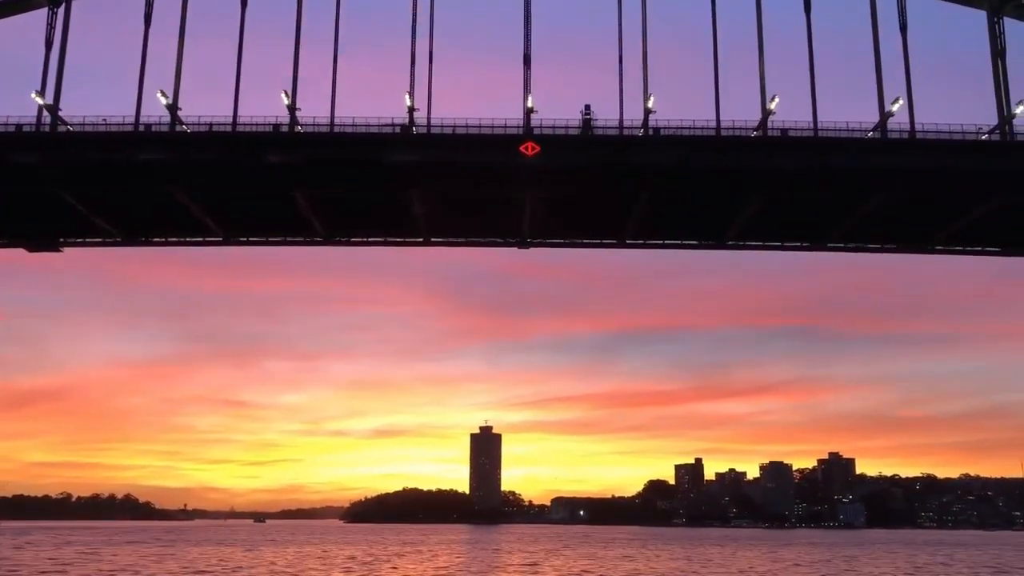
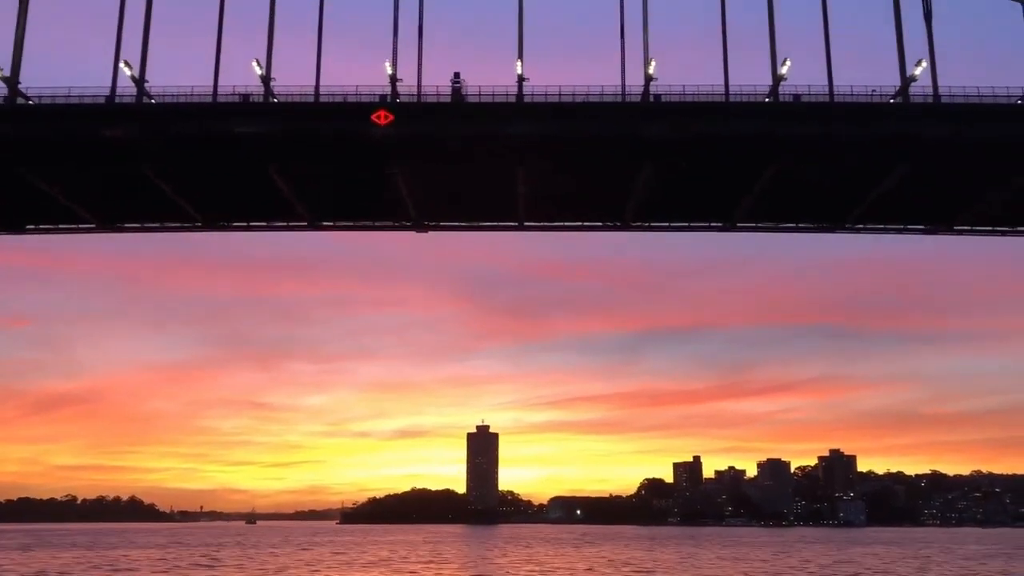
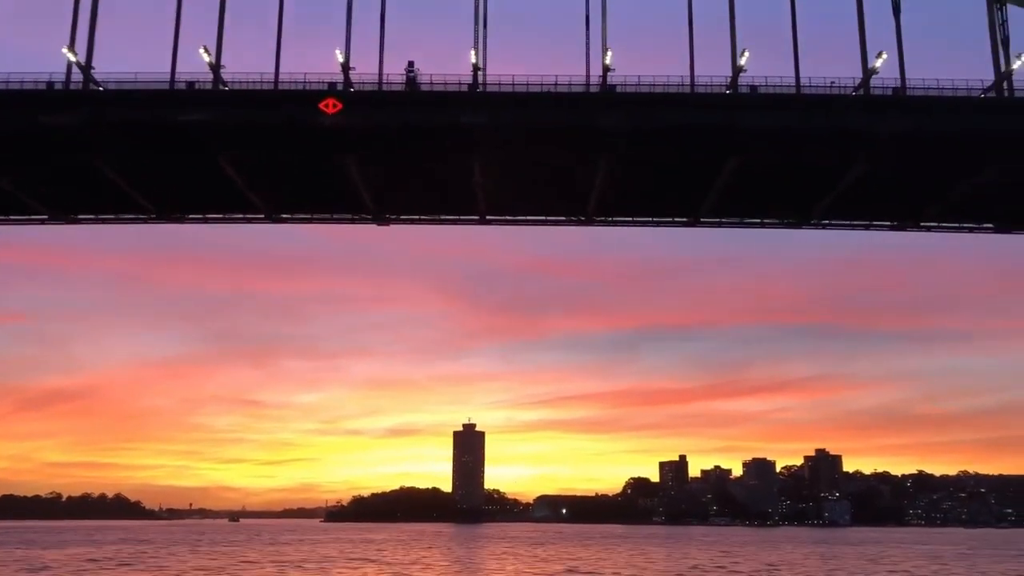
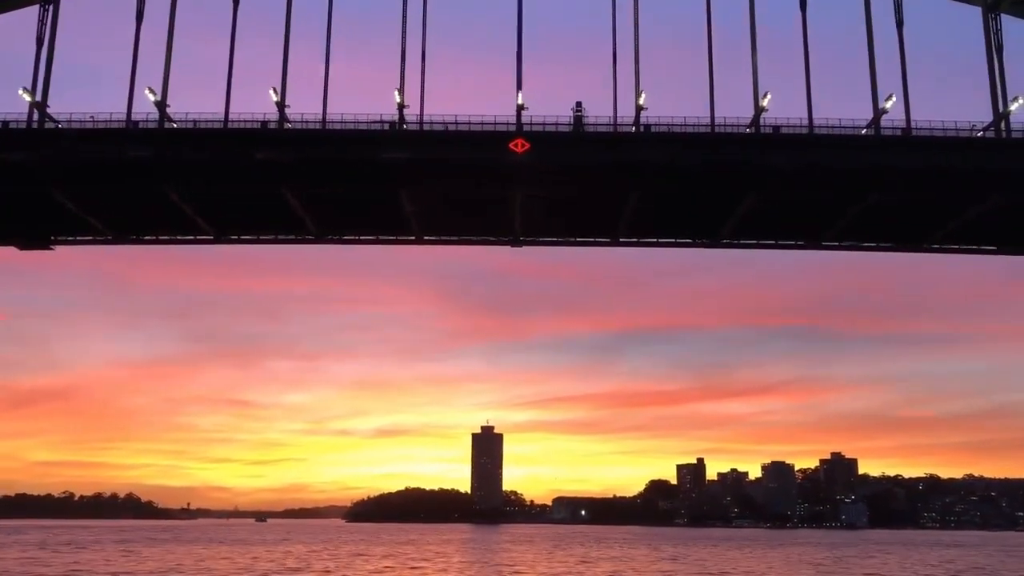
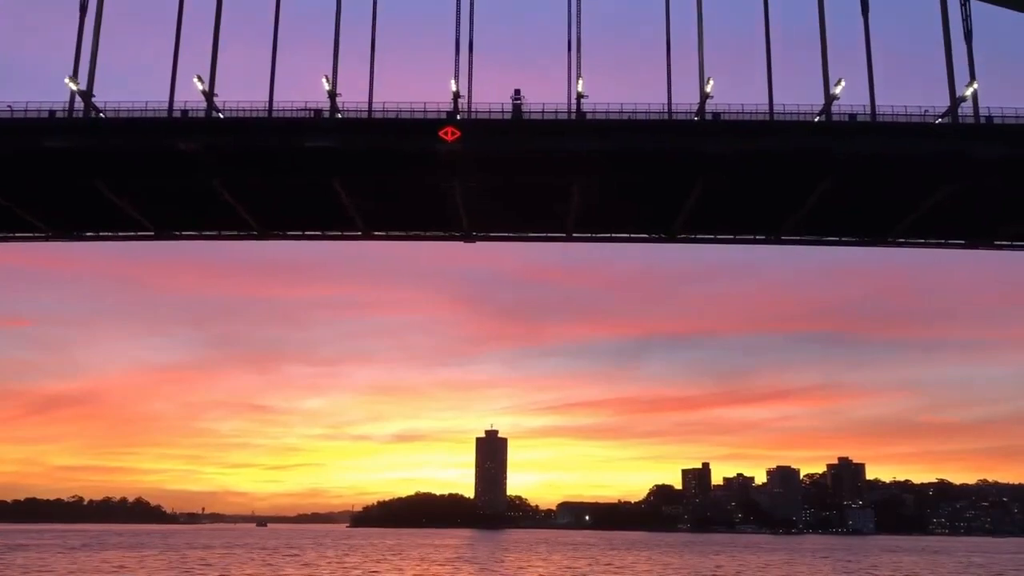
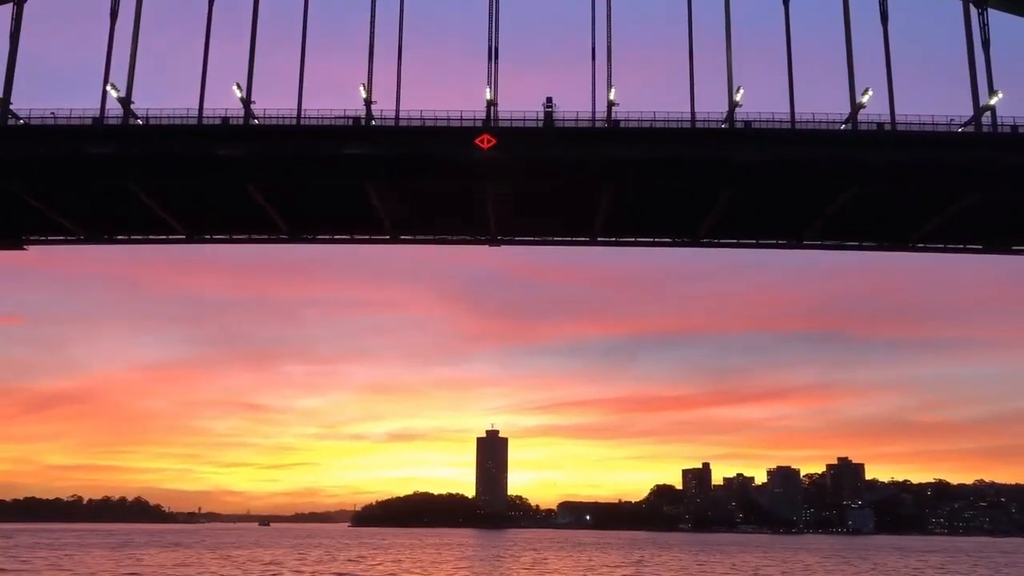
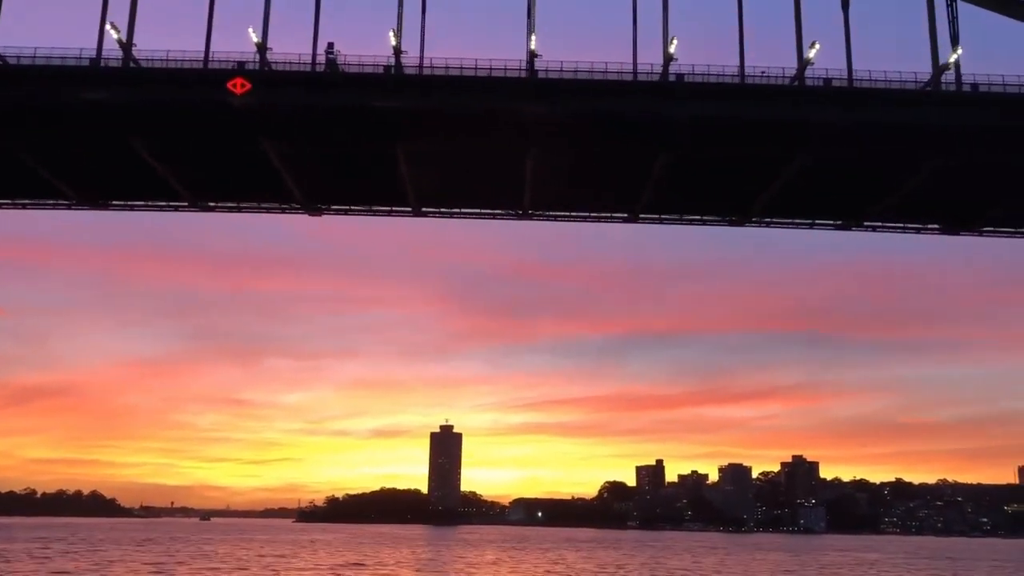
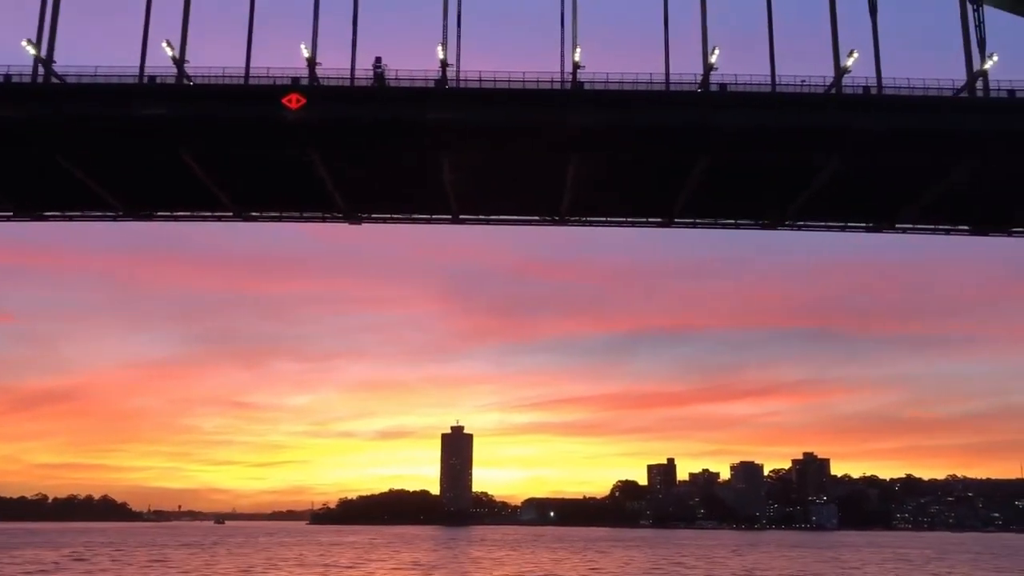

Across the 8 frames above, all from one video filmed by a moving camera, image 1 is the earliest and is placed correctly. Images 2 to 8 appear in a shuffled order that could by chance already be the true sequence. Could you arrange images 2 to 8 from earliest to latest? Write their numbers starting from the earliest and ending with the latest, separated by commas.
4, 6, 5, 2, 3, 8, 7
